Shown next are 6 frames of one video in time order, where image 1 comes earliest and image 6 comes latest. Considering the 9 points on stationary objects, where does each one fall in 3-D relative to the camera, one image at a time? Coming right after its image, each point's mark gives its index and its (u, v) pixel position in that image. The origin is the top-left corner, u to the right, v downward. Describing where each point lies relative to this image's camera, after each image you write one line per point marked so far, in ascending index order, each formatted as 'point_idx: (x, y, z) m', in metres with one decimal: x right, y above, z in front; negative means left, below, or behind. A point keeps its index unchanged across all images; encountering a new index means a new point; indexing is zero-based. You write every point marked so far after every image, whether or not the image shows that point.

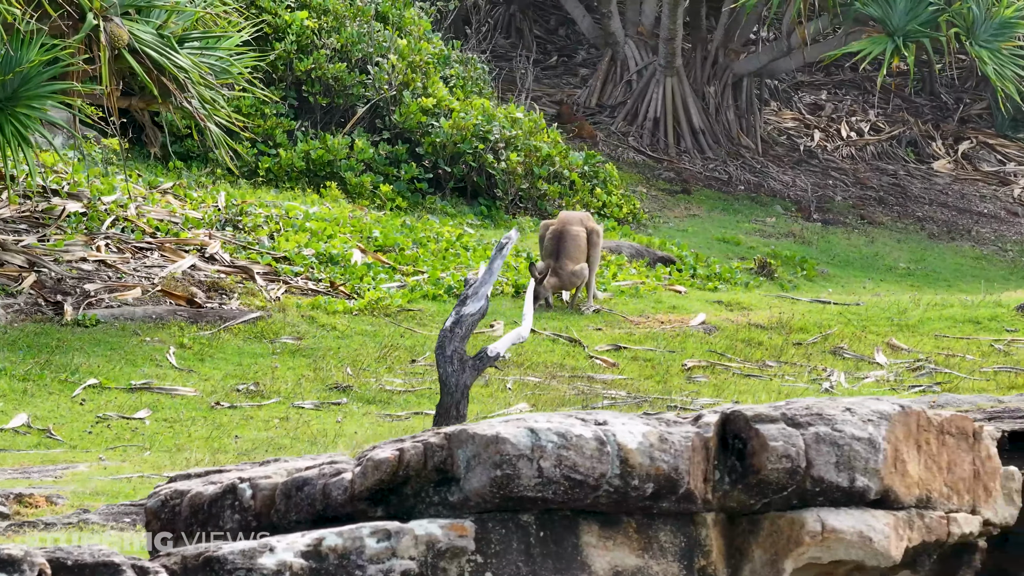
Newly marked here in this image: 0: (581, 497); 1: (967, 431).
0: (+0.2, -0.6, +3.2) m
1: (+1.5, -0.5, +3.8) m
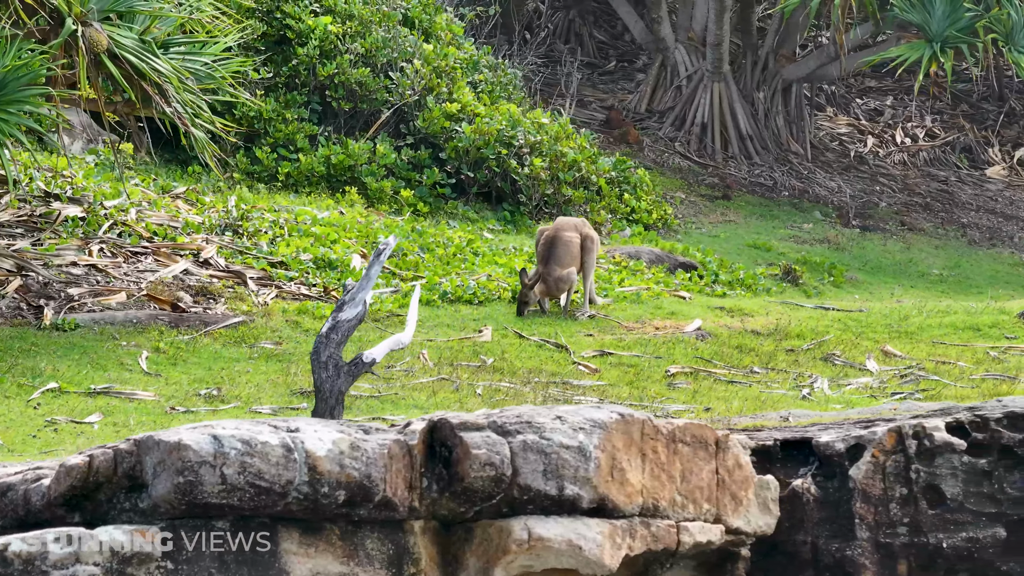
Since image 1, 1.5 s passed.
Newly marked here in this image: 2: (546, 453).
0: (-0.7, -0.6, +3.2) m
1: (+0.6, -0.5, +3.8) m
2: (+0.1, -0.5, +3.4) m
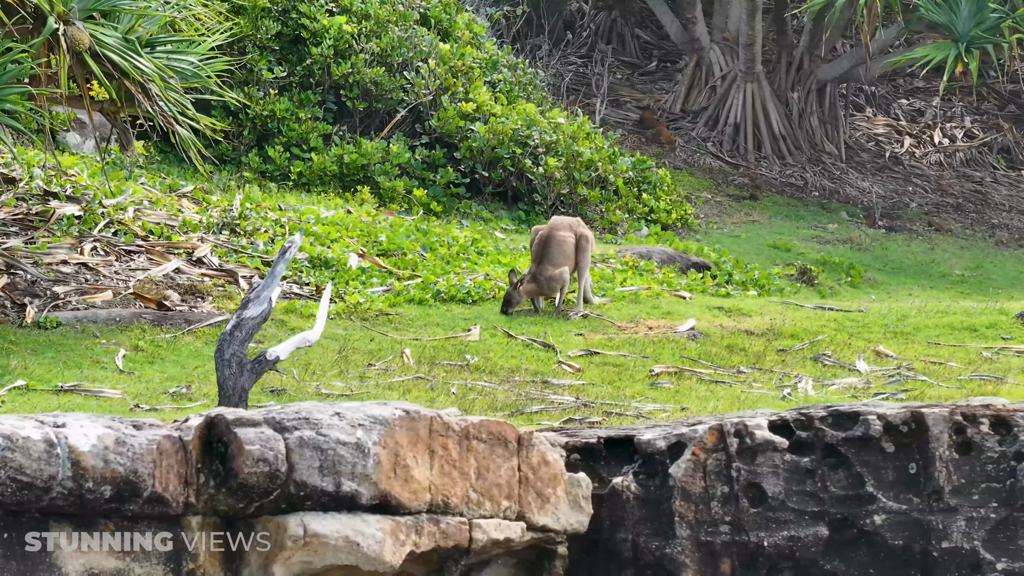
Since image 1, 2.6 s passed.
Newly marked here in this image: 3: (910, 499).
0: (-1.3, -0.6, +3.2) m
1: (0.0, -0.5, +3.8) m
2: (-0.5, -0.5, +3.4) m
3: (+1.4, -0.8, +4.2) m
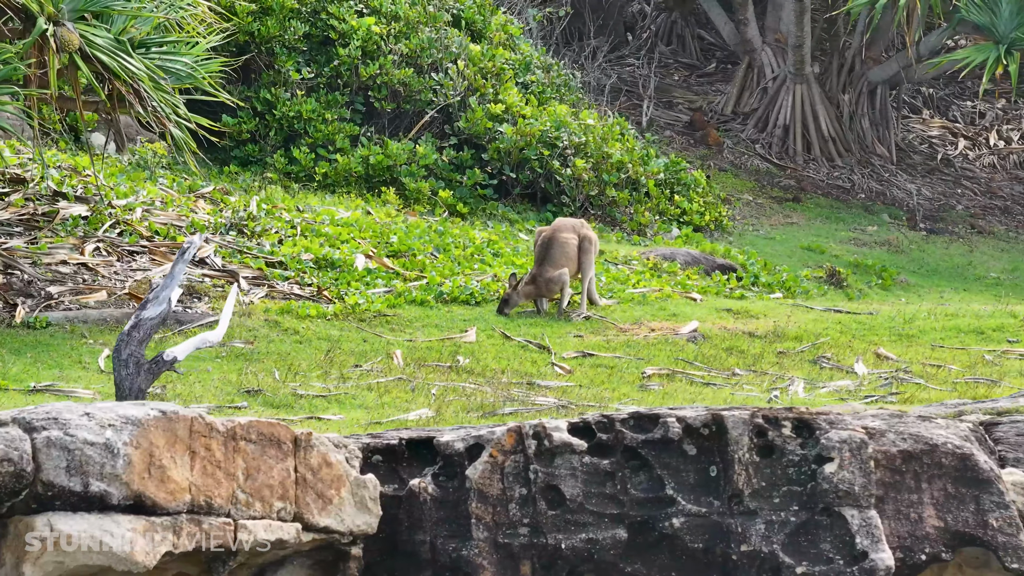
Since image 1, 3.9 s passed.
0: (-2.0, -0.6, +3.2) m
1: (-0.8, -0.5, +3.8) m
2: (-1.3, -0.5, +3.4) m
3: (+0.7, -0.8, +4.2) m
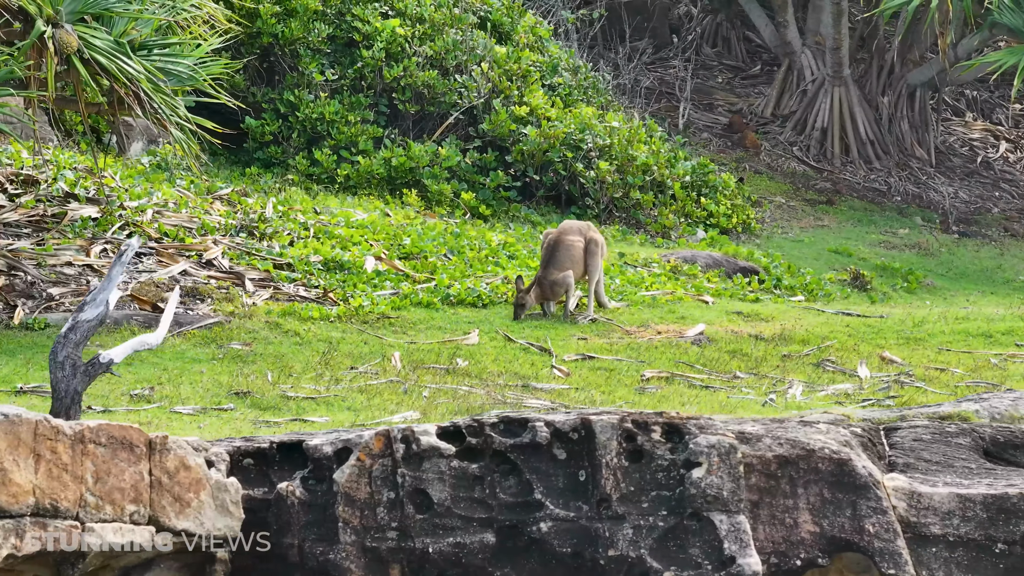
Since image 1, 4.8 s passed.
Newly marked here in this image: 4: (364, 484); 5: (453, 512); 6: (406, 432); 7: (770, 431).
0: (-2.5, -0.6, +3.2) m
1: (-1.2, -0.5, +3.8) m
2: (-1.8, -0.5, +3.4) m
3: (+0.2, -0.8, +4.2) m
4: (-0.5, -0.7, +4.2) m
5: (-0.2, -0.8, +4.2) m
6: (-0.4, -0.5, +4.2) m
7: (+1.0, -0.6, +4.5) m
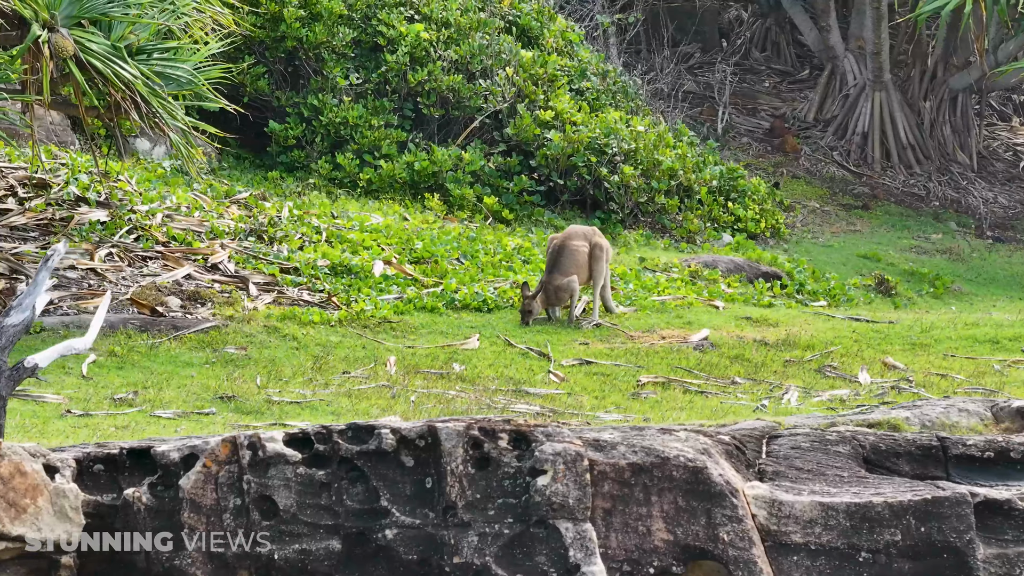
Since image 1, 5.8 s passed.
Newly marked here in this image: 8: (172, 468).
0: (-3.1, -0.6, +3.3) m
1: (-1.8, -0.5, +3.8) m
2: (-2.3, -0.5, +3.4) m
3: (-0.3, -0.8, +4.2) m
4: (-1.1, -0.7, +4.2) m
5: (-0.8, -0.8, +4.2) m
6: (-0.9, -0.5, +4.2) m
7: (+0.4, -0.6, +4.5) m
8: (-1.2, -0.7, +4.3) m
